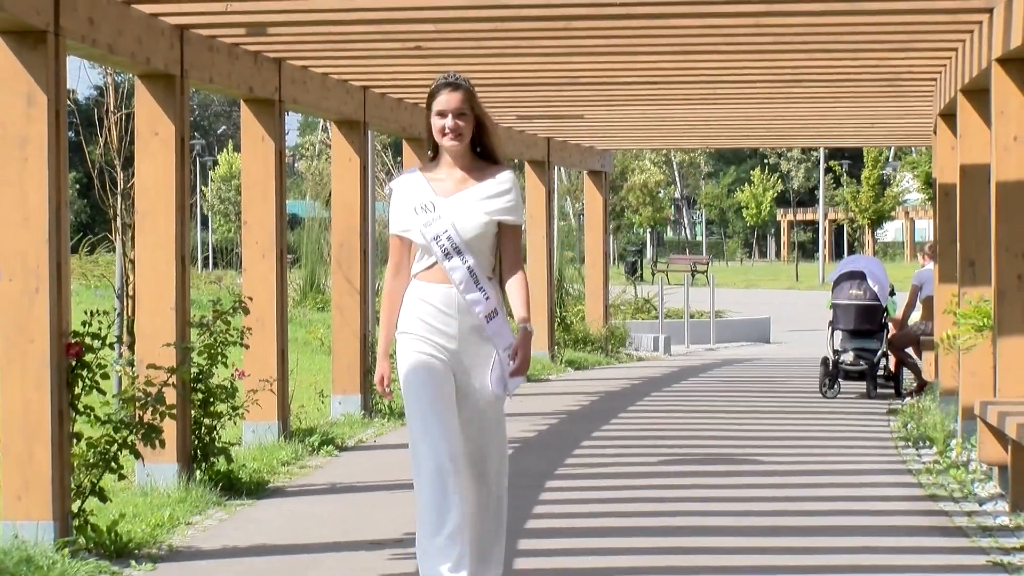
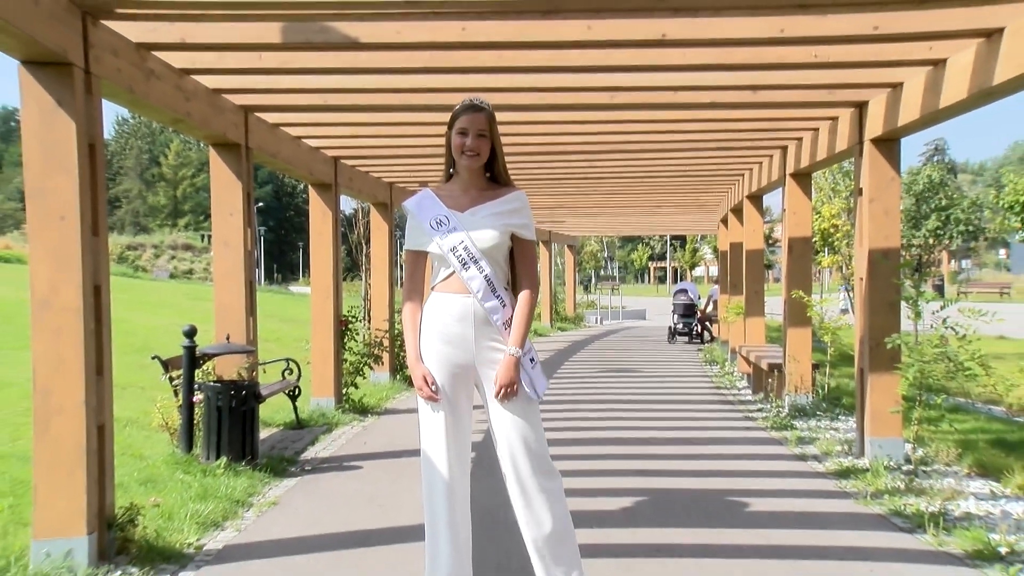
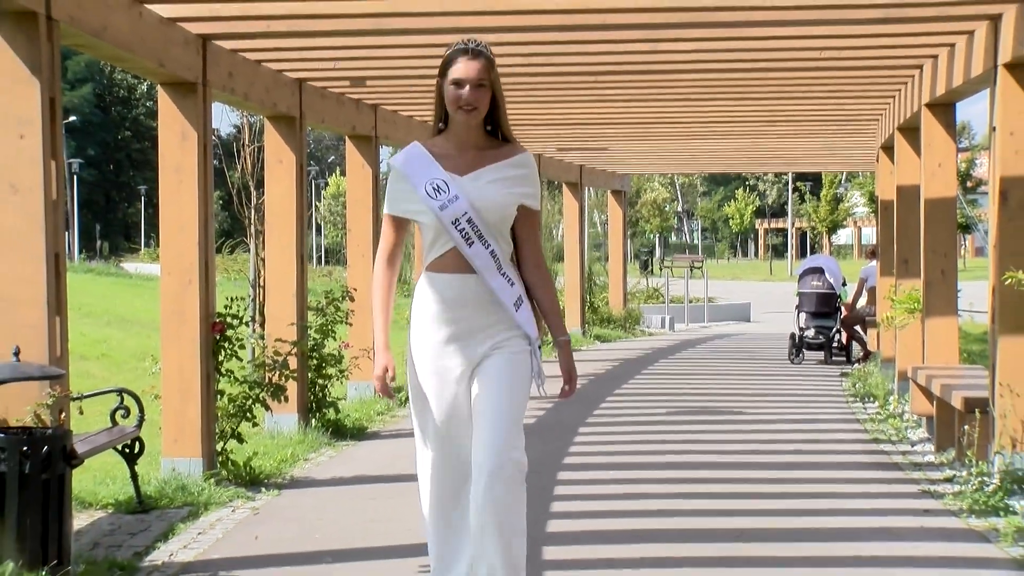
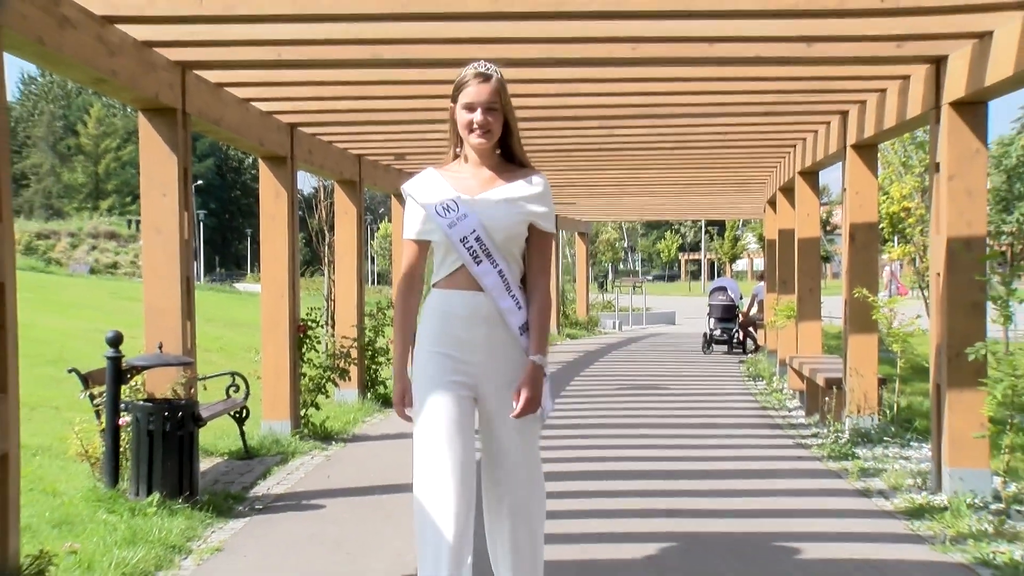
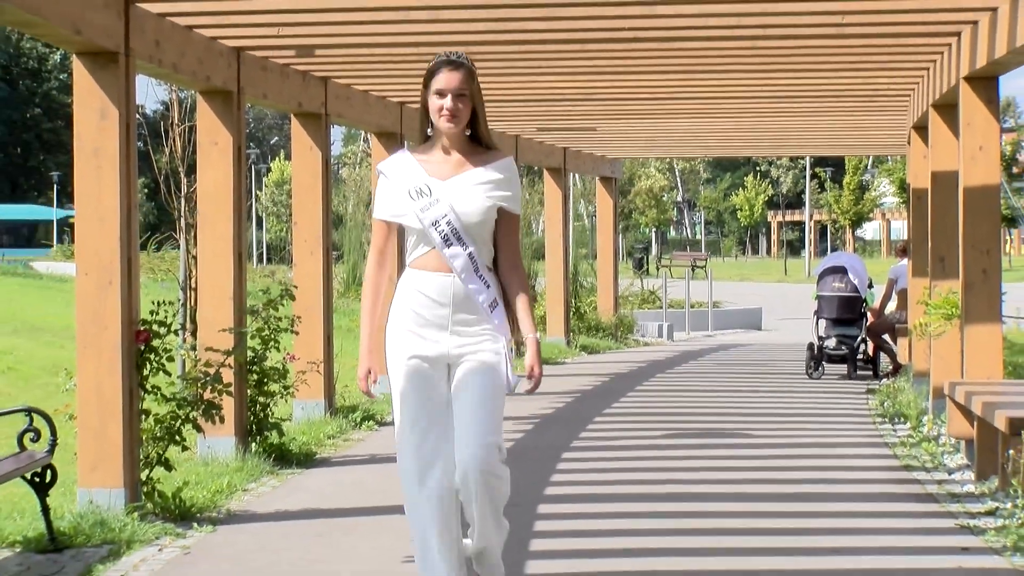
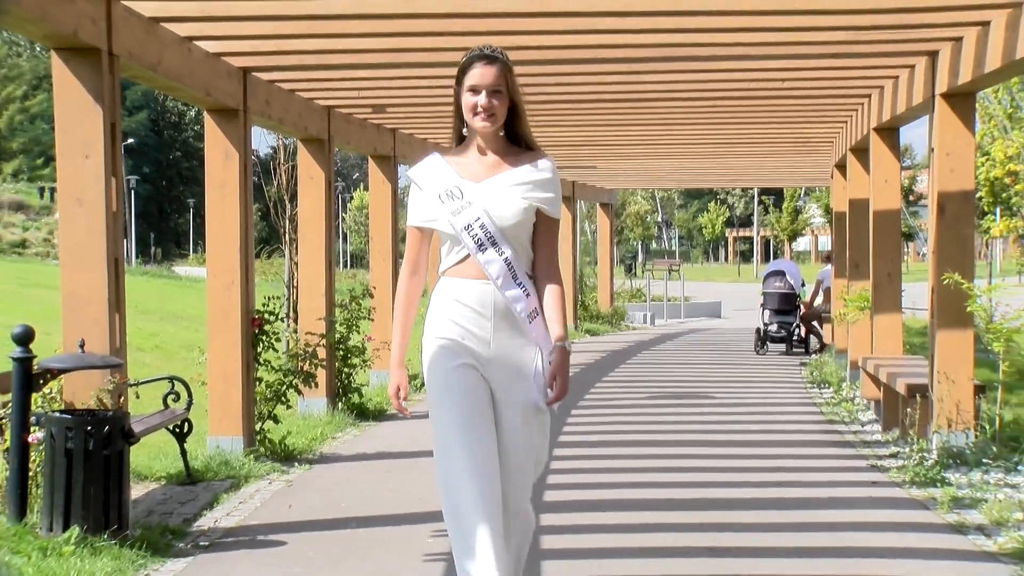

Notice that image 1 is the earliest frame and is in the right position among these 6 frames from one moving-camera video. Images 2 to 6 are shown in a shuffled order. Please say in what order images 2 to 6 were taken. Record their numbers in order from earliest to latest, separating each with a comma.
5, 3, 6, 4, 2
